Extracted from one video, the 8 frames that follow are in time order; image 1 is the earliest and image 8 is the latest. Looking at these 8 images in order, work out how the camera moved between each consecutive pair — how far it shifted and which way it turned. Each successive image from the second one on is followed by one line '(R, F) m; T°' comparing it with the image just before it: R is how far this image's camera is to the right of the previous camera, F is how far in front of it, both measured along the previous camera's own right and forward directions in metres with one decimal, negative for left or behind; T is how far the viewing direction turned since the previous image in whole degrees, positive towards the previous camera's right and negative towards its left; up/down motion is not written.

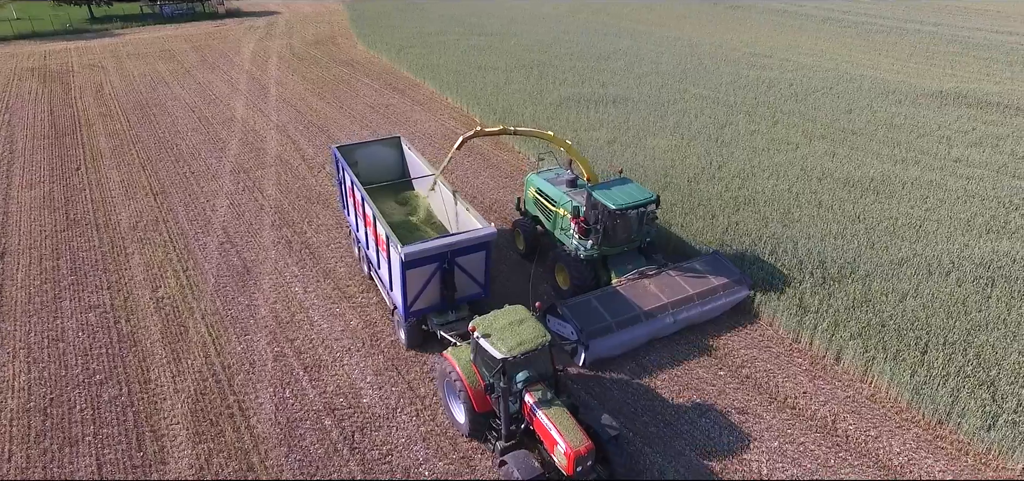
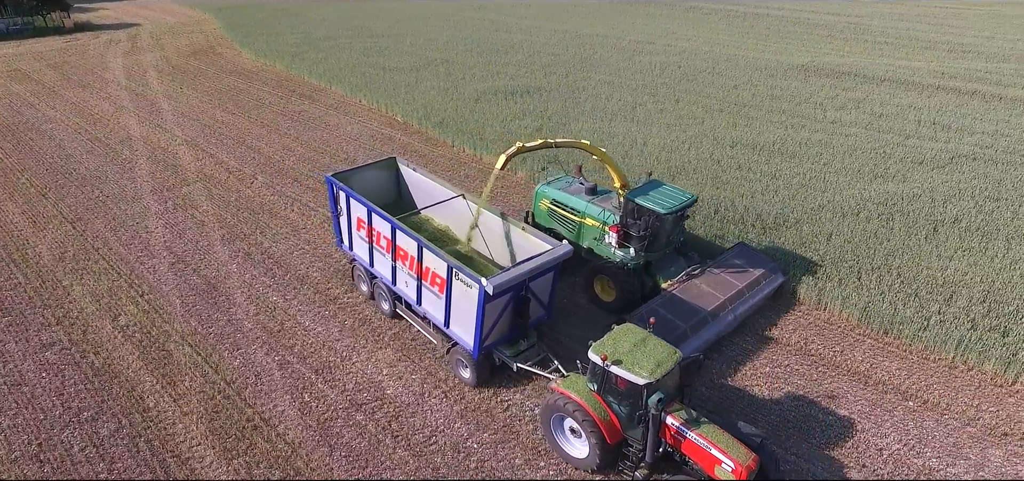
(-1.5, -0.2) m; +11°
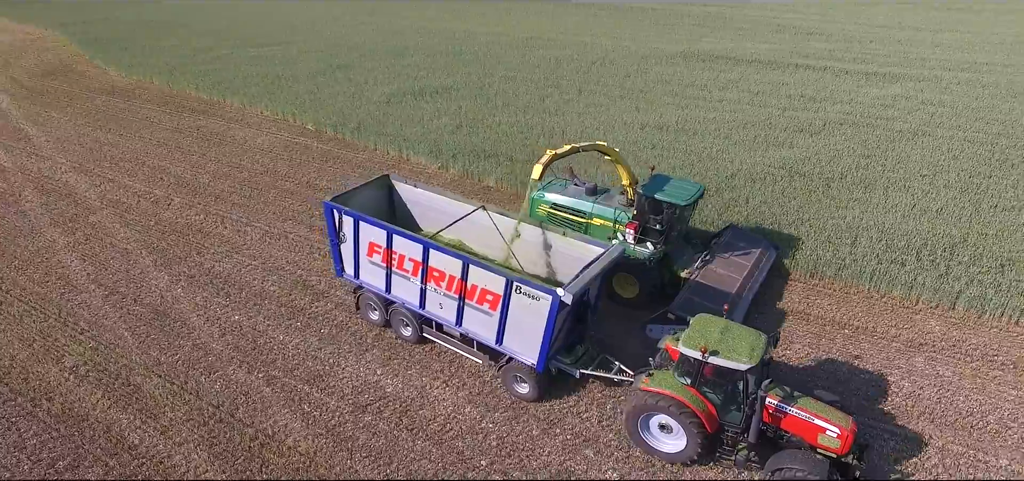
(-1.2, -0.2) m; +11°
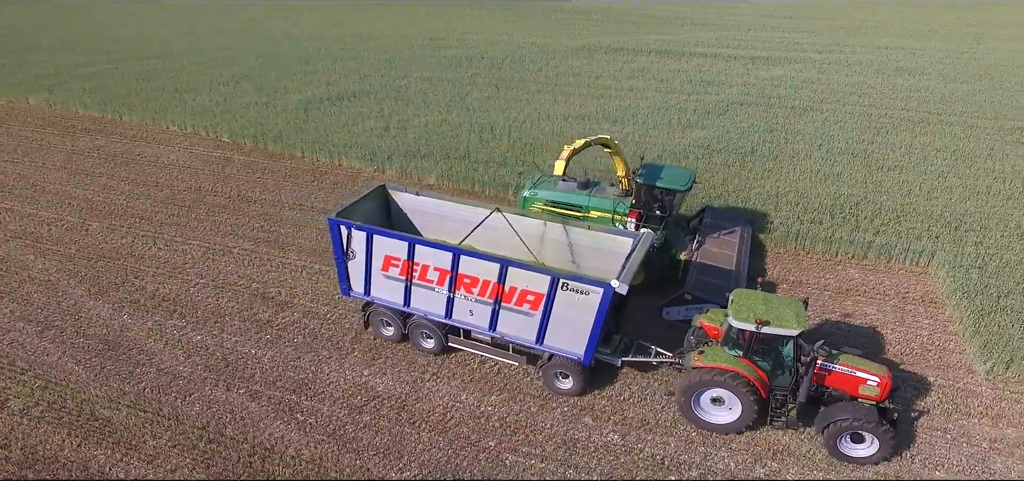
(-0.9, -0.2) m; +9°
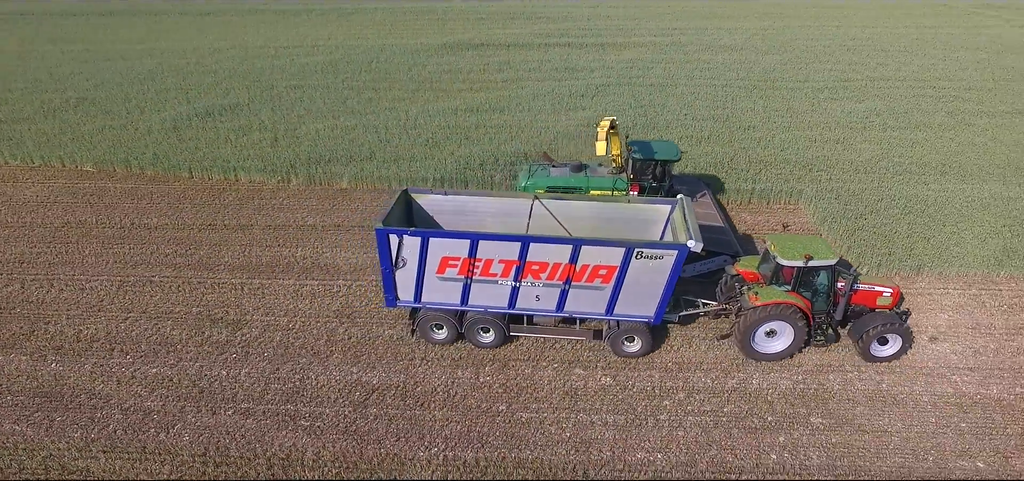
(-1.5, -0.3) m; +14°
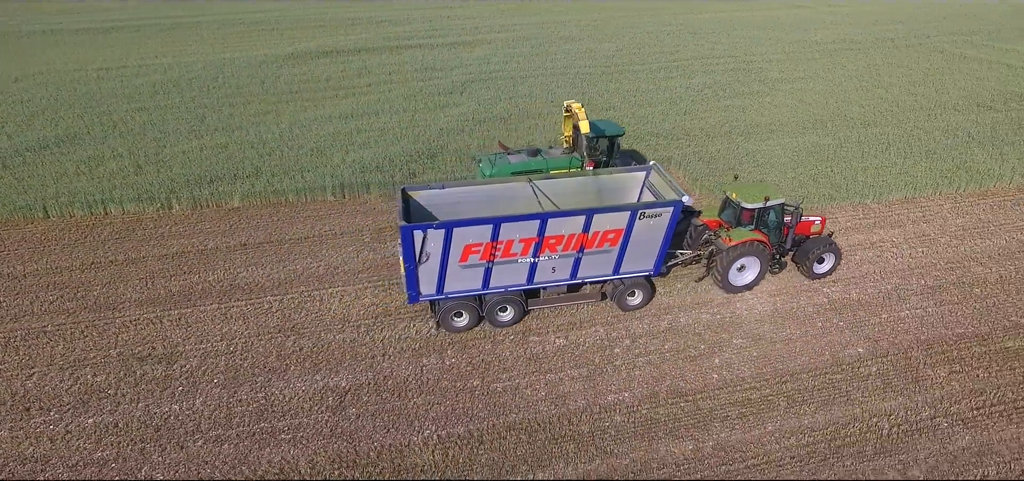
(-1.3, -0.3) m; +14°
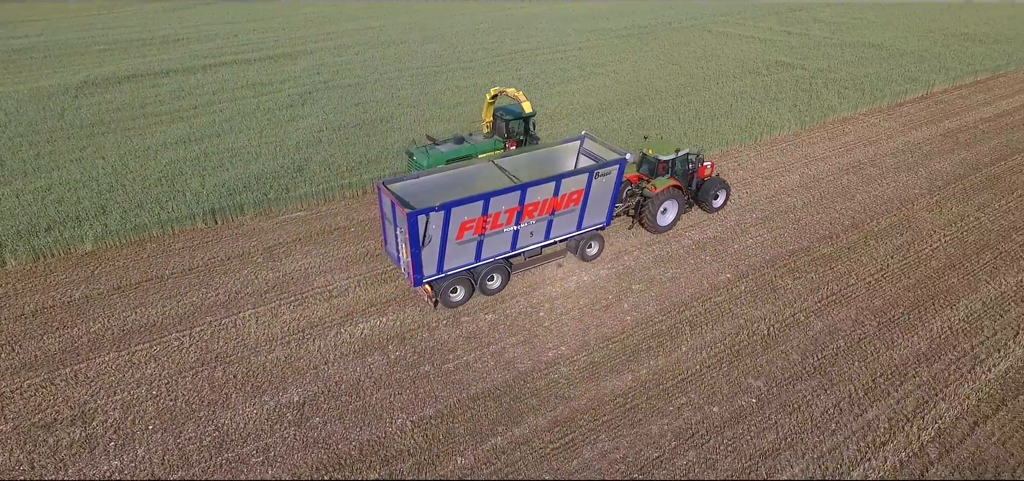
(-1.3, -0.4) m; +16°
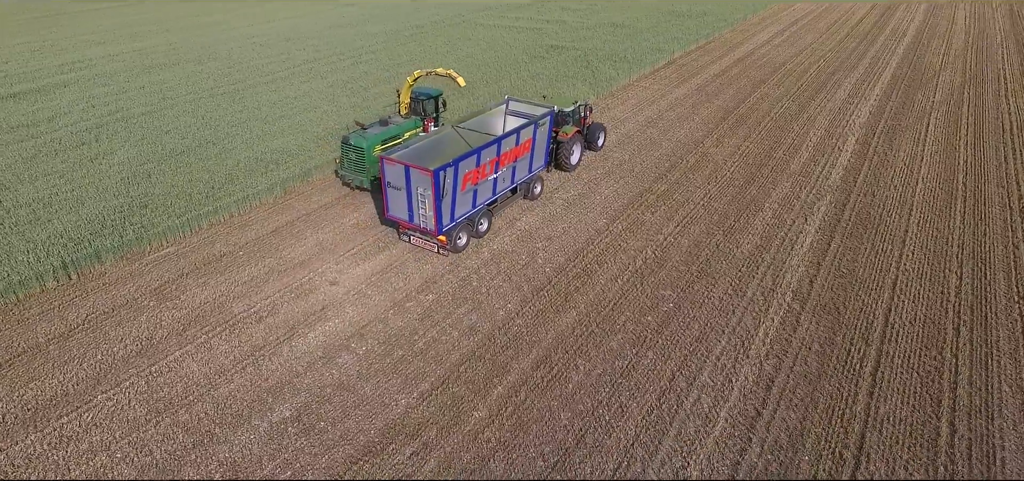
(-2.2, -0.4) m; +21°
